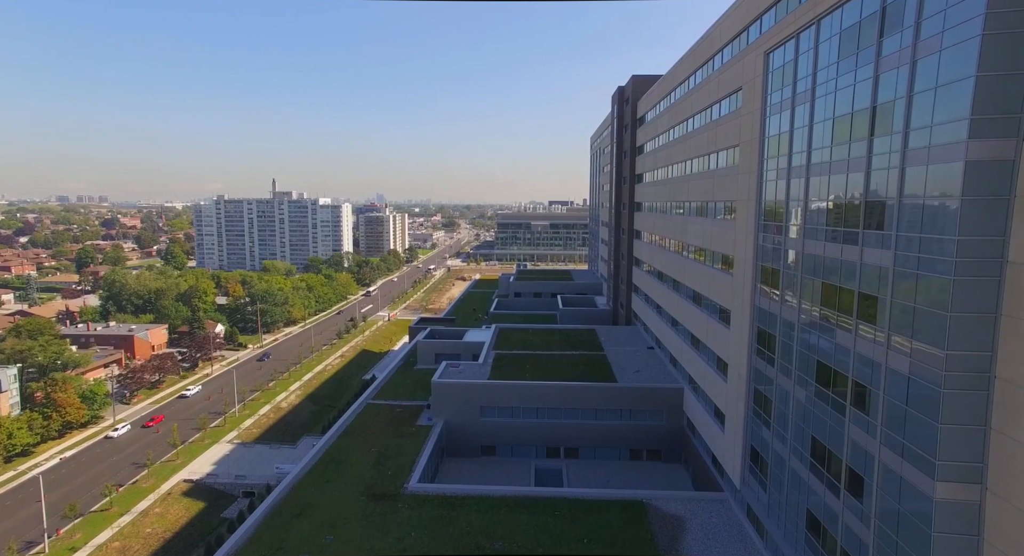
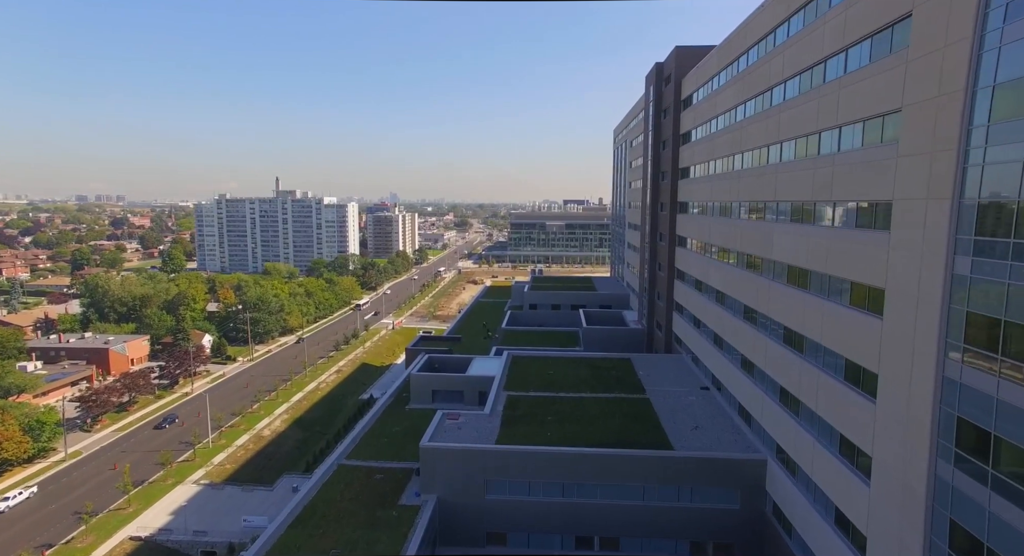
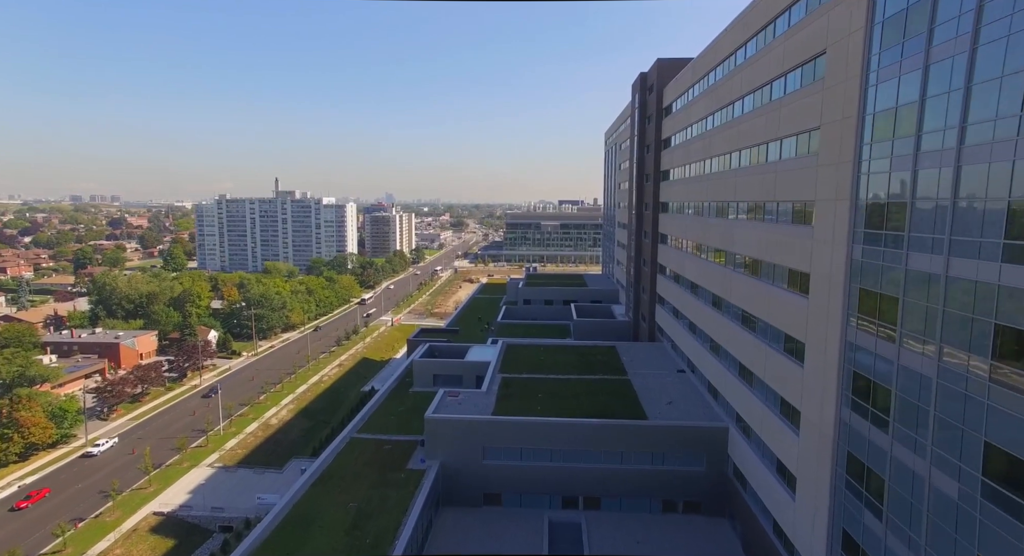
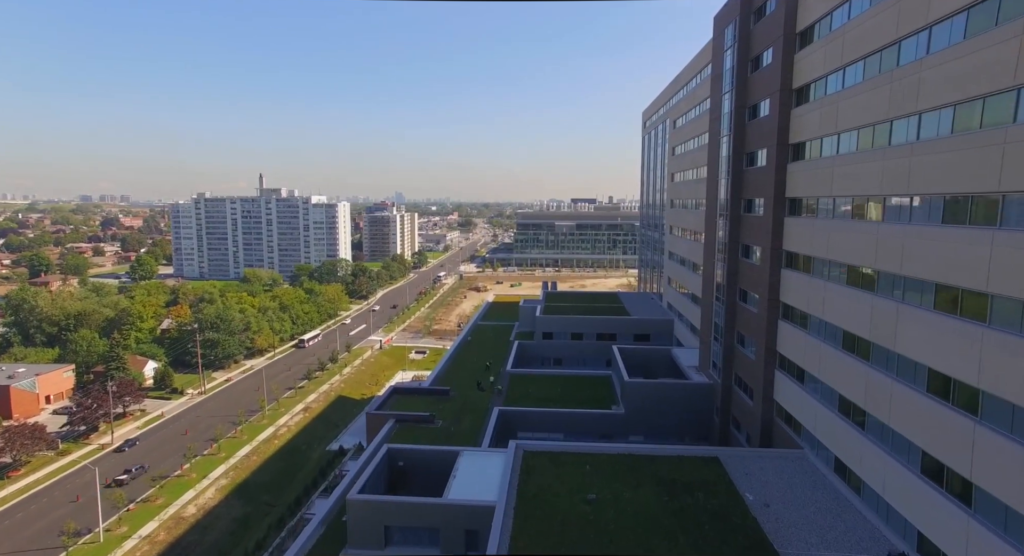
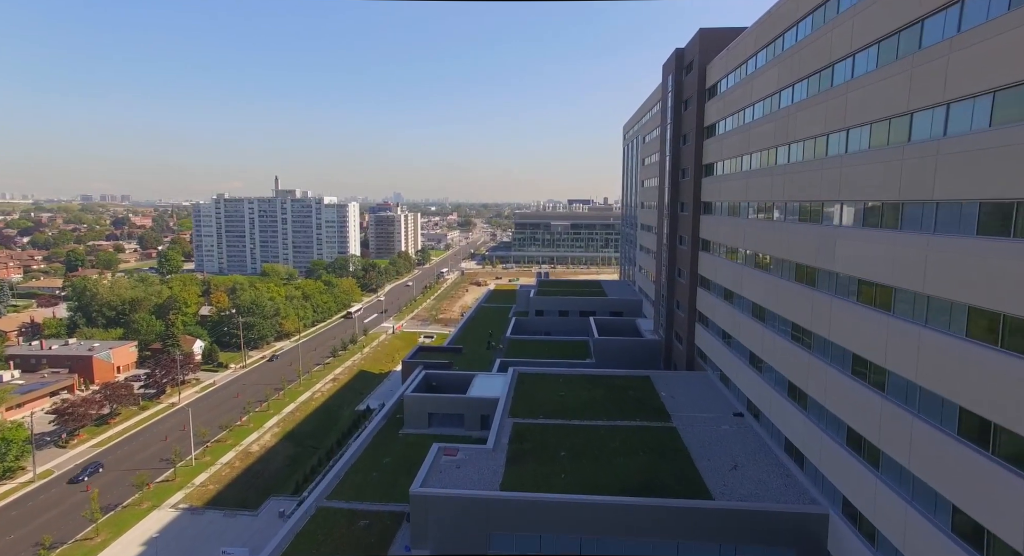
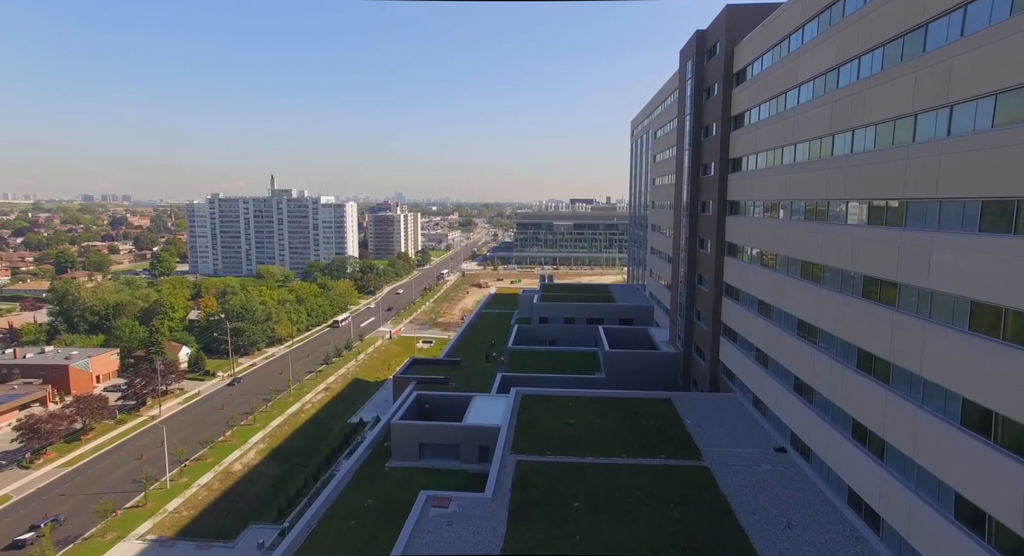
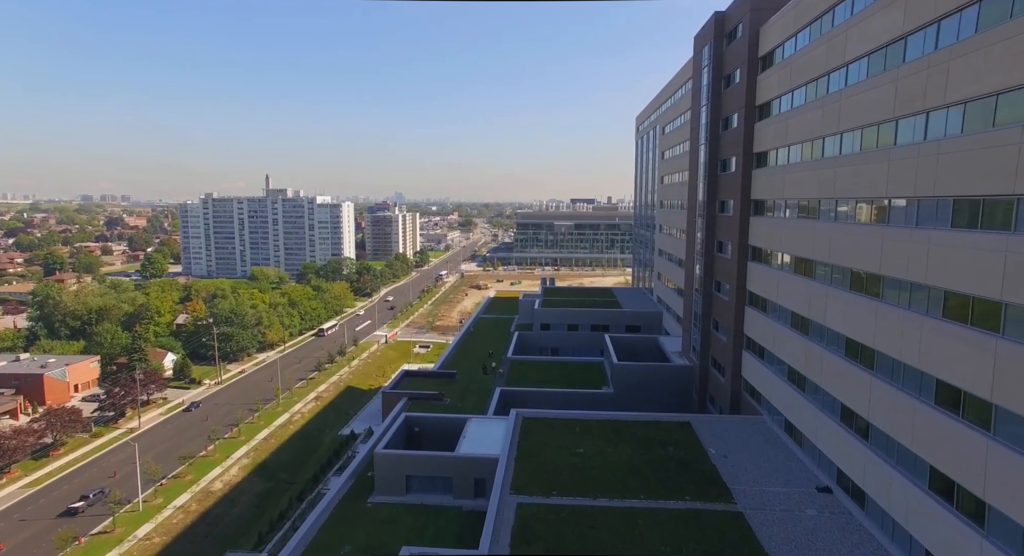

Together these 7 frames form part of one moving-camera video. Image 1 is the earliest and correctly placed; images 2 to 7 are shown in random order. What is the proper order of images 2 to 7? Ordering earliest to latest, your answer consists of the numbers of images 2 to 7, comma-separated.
3, 2, 5, 6, 7, 4
